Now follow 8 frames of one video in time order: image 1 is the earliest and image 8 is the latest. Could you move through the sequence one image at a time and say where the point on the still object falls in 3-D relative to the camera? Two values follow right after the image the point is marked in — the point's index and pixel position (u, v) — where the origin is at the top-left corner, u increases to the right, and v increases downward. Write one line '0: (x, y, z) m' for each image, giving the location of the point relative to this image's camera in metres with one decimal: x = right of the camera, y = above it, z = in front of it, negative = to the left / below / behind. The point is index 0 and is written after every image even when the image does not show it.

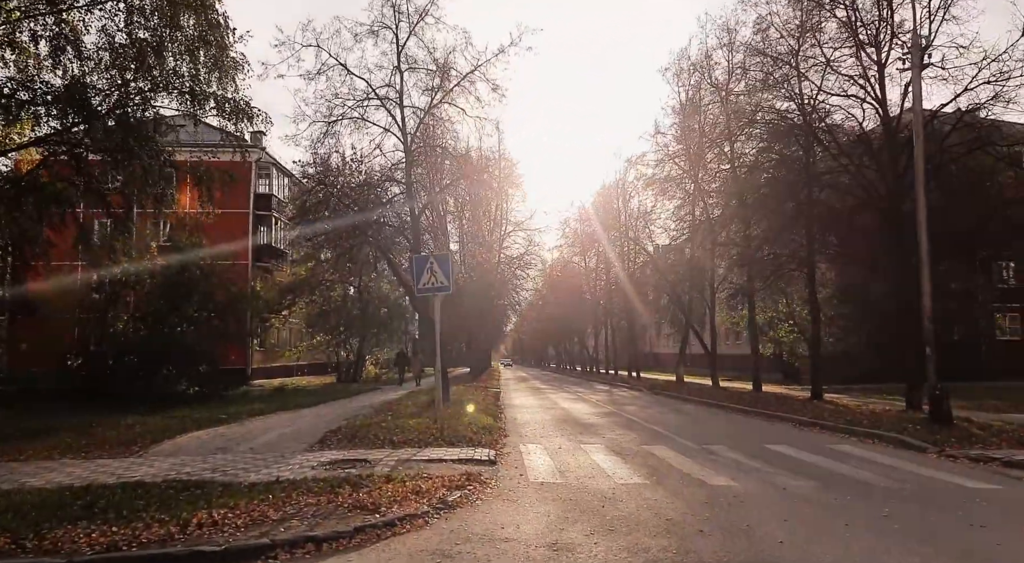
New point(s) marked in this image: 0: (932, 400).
0: (+7.4, -2.1, +14.2) m
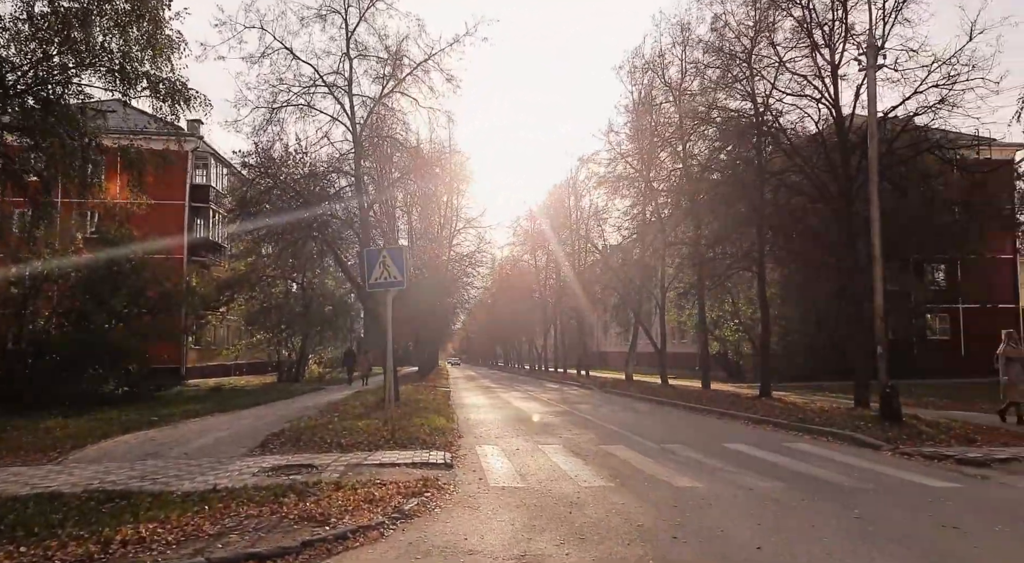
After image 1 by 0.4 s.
0: (+6.6, -2.1, +14.1) m
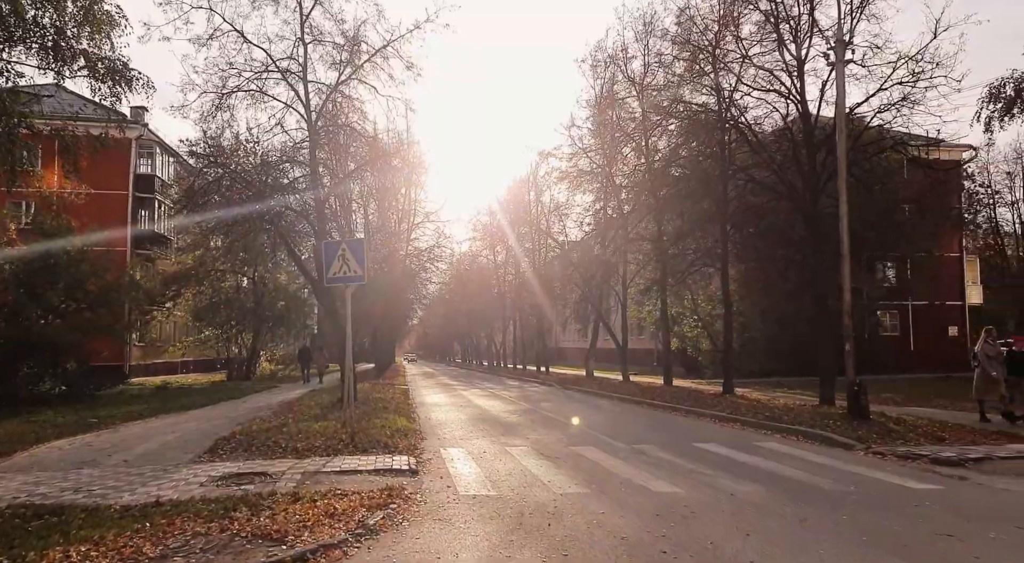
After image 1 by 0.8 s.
0: (+6.0, -2.0, +13.9) m
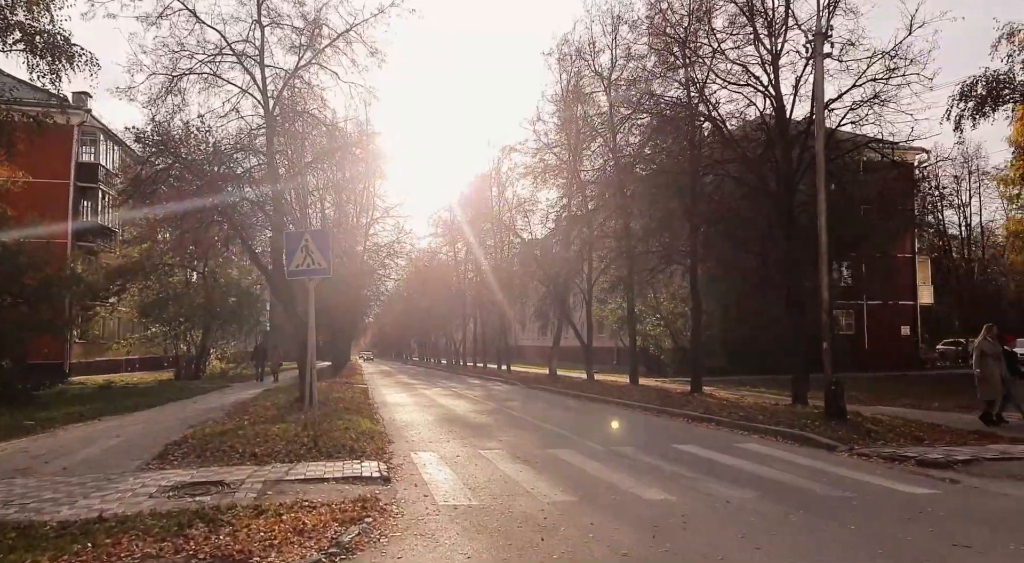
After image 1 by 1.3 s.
0: (+5.5, -1.9, +13.7) m
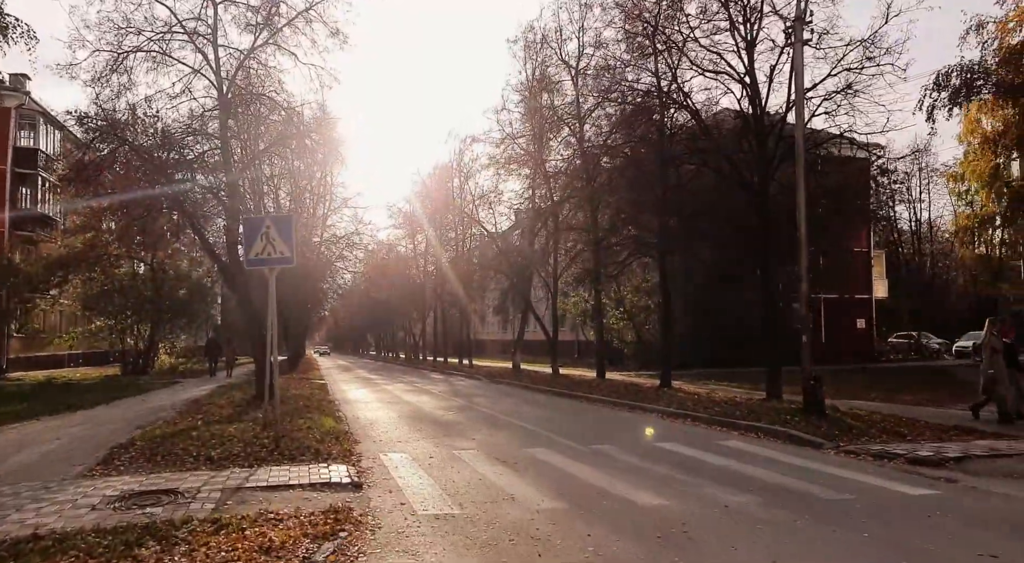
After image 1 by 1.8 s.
0: (+5.0, -1.8, +13.3) m
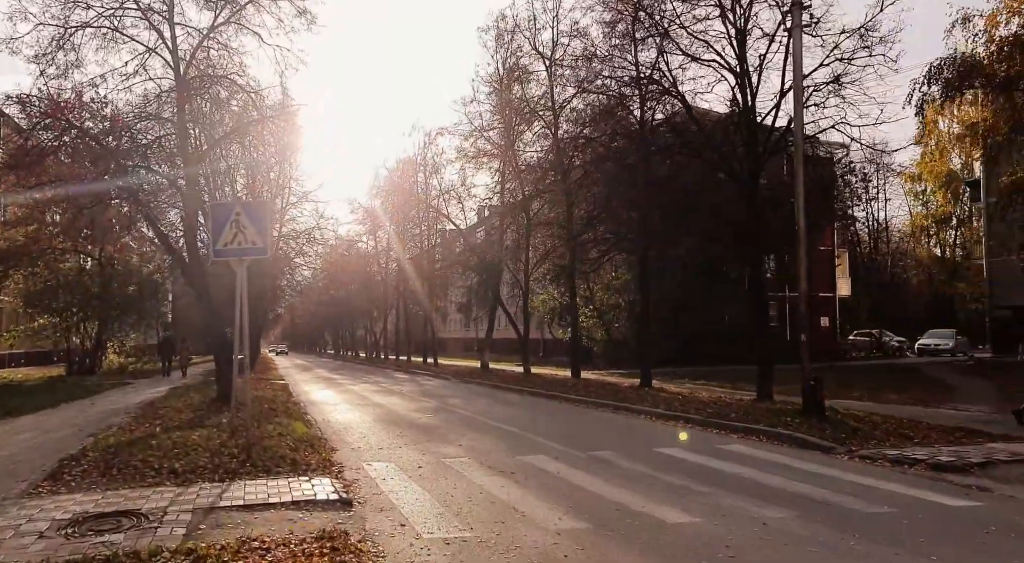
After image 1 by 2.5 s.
0: (+4.8, -1.7, +12.8) m
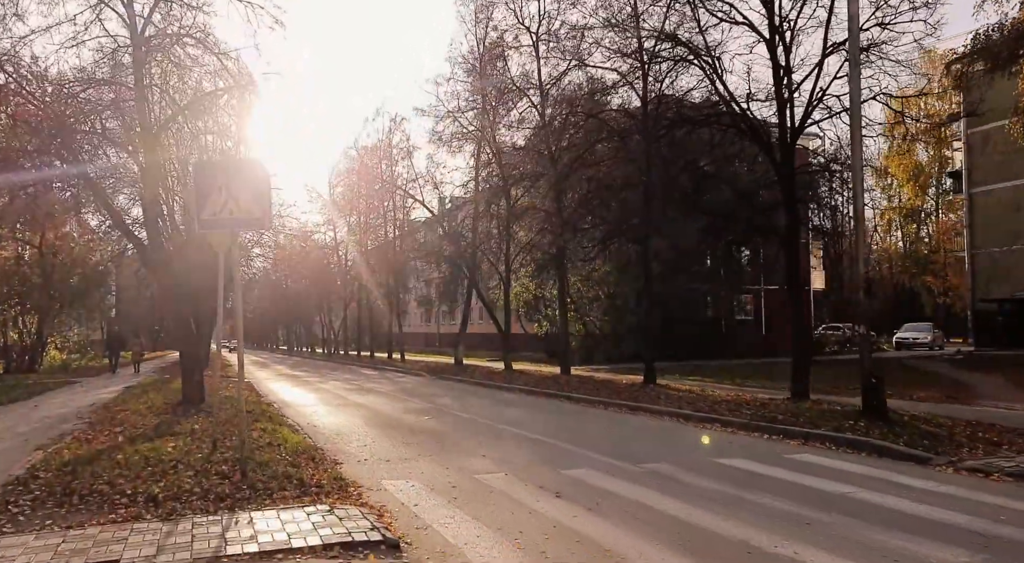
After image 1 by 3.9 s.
0: (+5.1, -1.5, +11.5) m
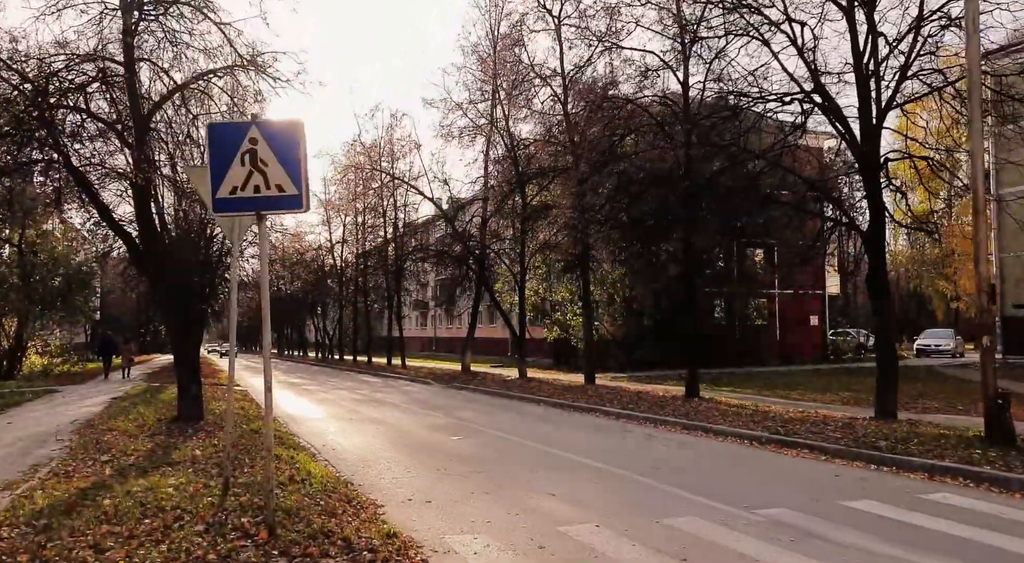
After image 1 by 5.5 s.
0: (+5.9, -1.6, +9.9) m
